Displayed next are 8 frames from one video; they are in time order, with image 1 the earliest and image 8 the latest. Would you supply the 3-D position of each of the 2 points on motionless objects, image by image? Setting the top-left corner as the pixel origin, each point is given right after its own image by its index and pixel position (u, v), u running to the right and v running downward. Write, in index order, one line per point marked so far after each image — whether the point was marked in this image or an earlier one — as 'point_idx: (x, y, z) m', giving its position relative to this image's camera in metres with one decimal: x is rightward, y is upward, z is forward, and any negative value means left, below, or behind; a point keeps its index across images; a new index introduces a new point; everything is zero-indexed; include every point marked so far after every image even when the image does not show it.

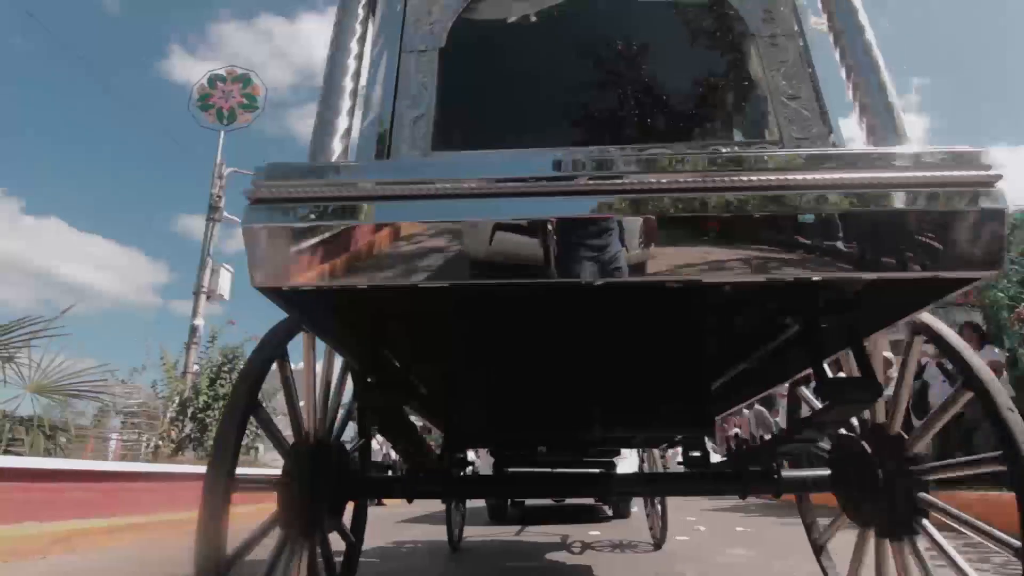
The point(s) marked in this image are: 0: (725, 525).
0: (+2.3, -2.5, +7.1) m
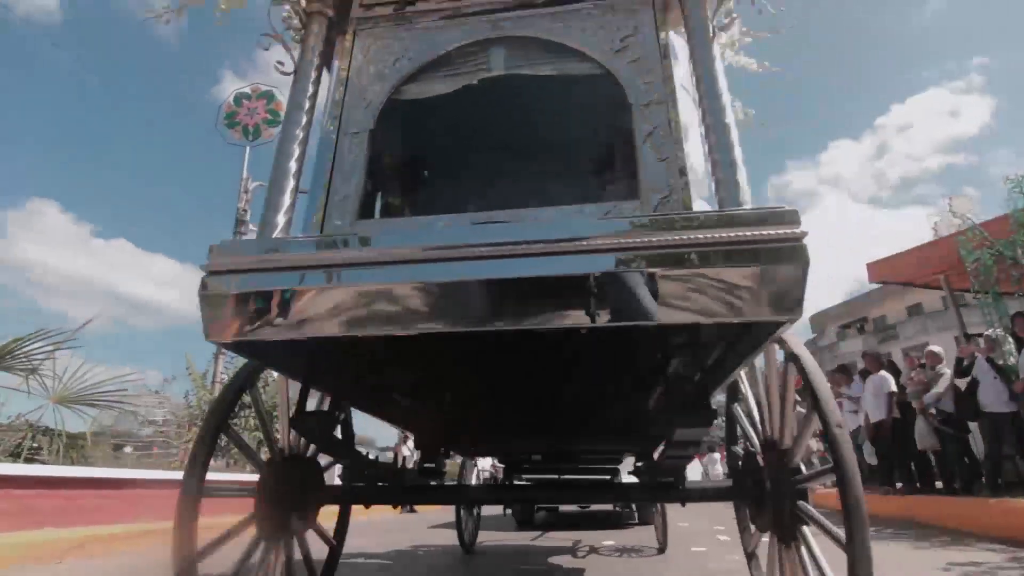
0: (+2.5, -2.5, +6.7) m
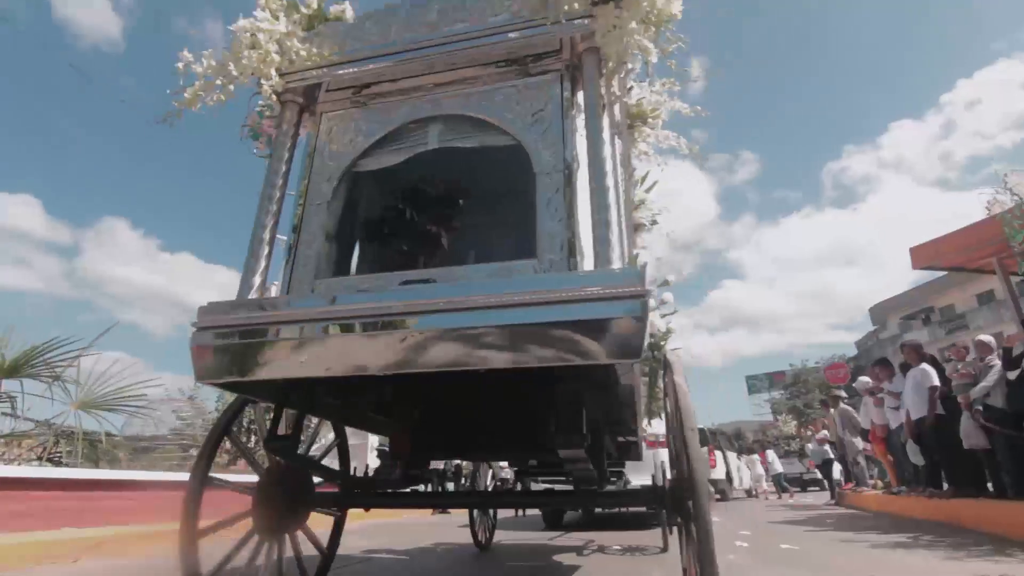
0: (+2.6, -2.4, +6.3) m
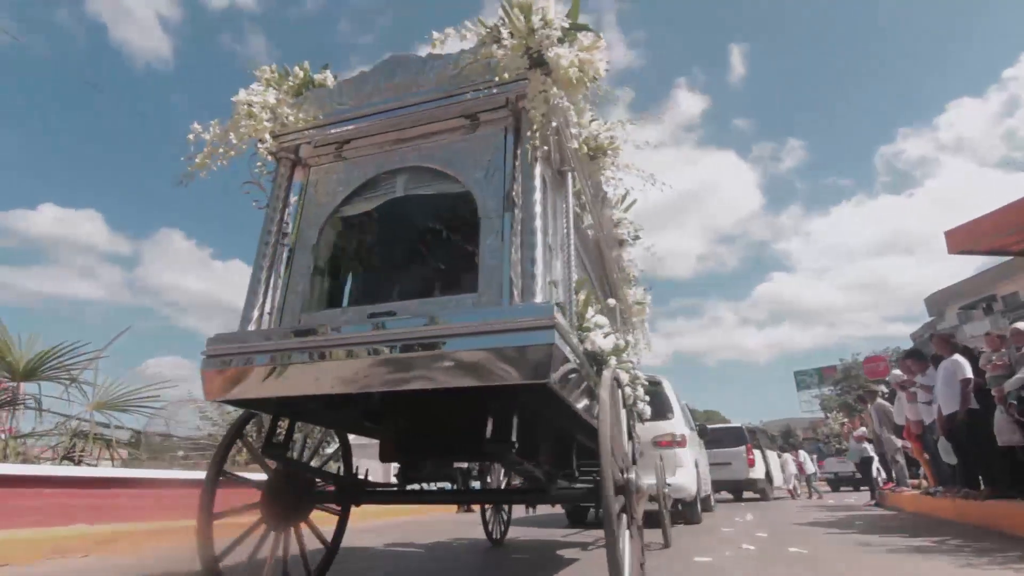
0: (+2.7, -2.3, +6.0) m
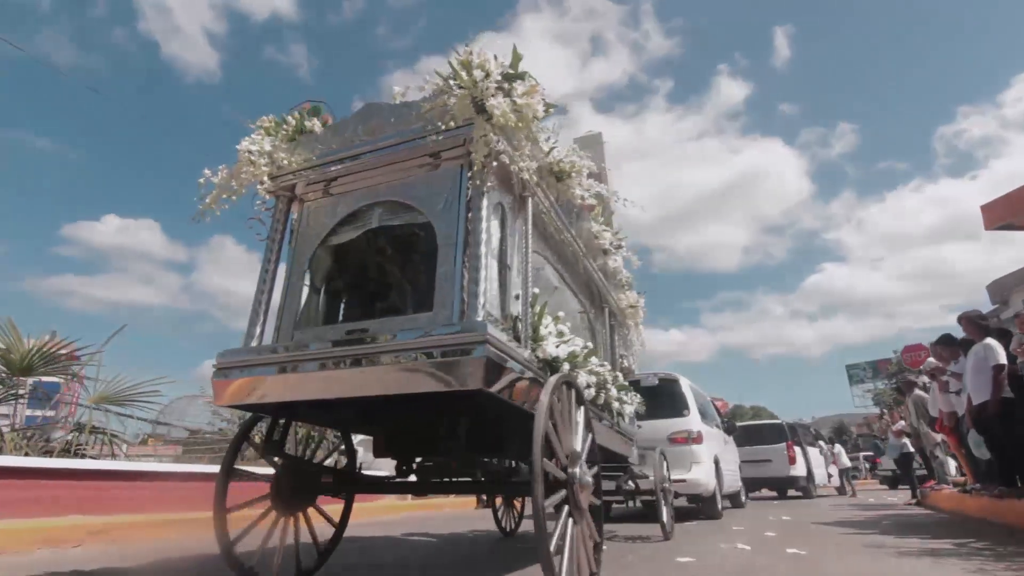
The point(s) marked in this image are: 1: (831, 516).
0: (+2.7, -2.2, +5.7) m
1: (+3.4, -2.4, +6.7) m
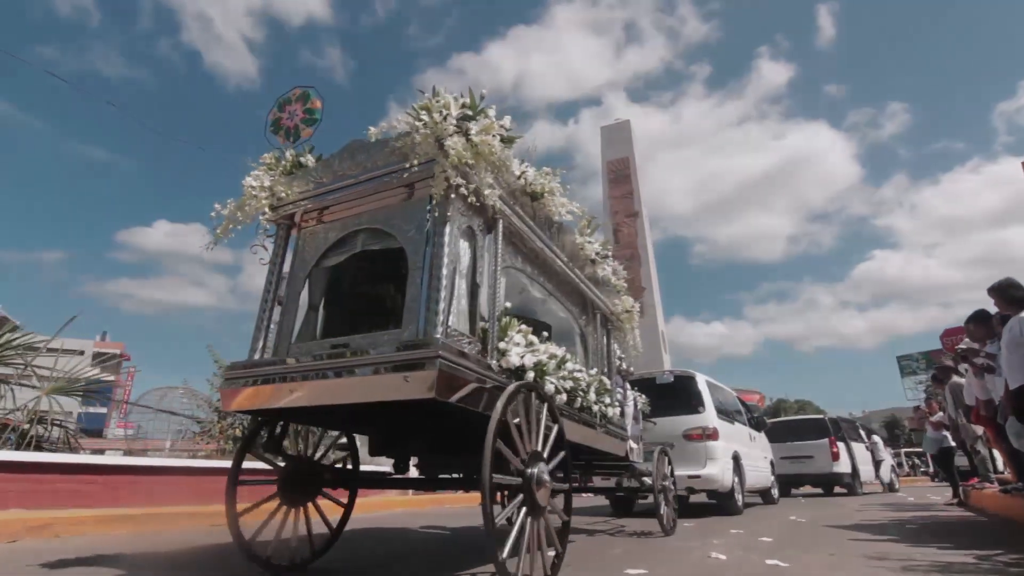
0: (+2.7, -2.1, +5.4) m
1: (+3.4, -2.3, +6.3) m
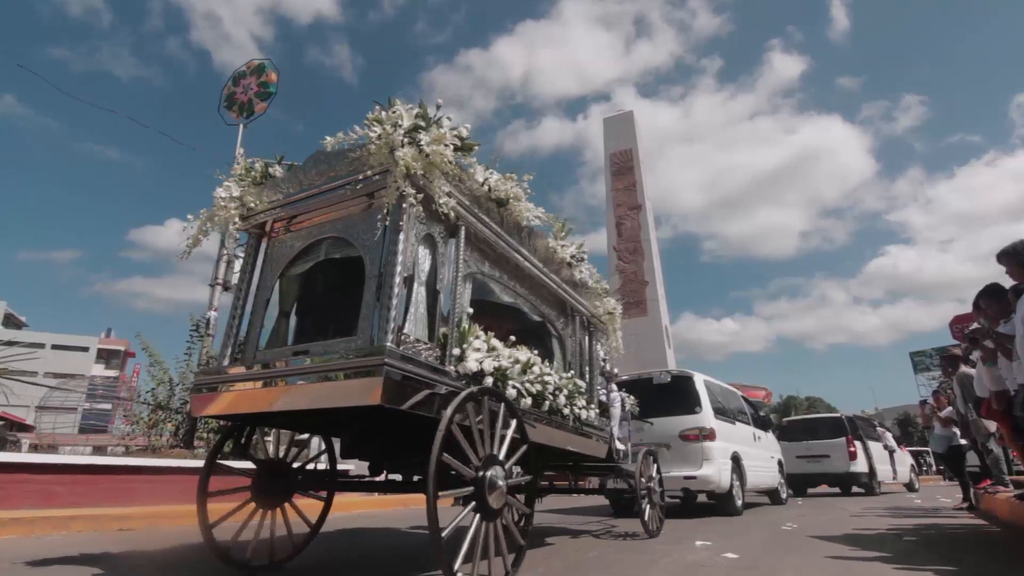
0: (+2.5, -2.1, +5.3) m
1: (+3.3, -2.3, +6.1) m
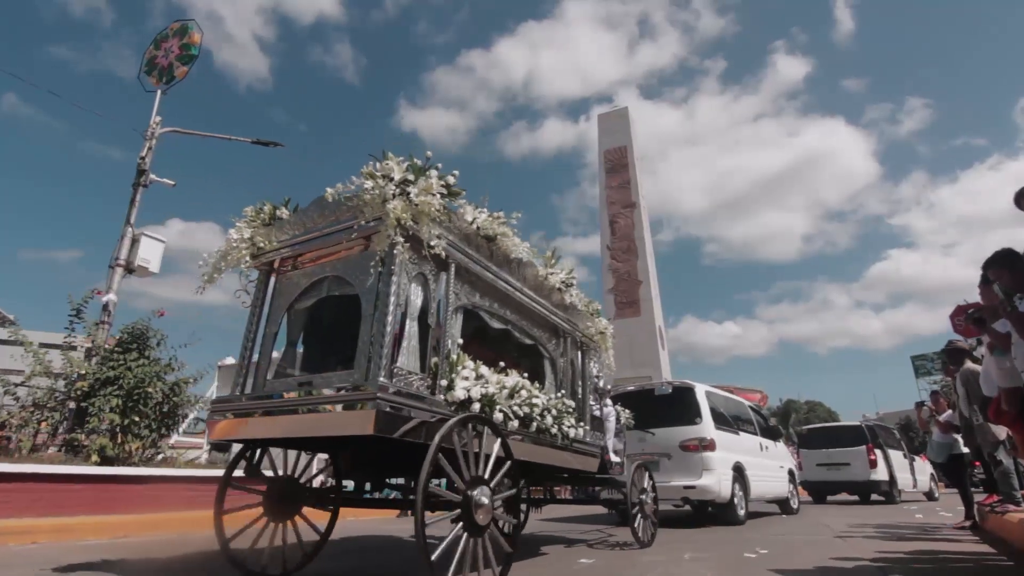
0: (+2.5, -2.2, +5.2) m
1: (+3.3, -2.5, +6.1) m
